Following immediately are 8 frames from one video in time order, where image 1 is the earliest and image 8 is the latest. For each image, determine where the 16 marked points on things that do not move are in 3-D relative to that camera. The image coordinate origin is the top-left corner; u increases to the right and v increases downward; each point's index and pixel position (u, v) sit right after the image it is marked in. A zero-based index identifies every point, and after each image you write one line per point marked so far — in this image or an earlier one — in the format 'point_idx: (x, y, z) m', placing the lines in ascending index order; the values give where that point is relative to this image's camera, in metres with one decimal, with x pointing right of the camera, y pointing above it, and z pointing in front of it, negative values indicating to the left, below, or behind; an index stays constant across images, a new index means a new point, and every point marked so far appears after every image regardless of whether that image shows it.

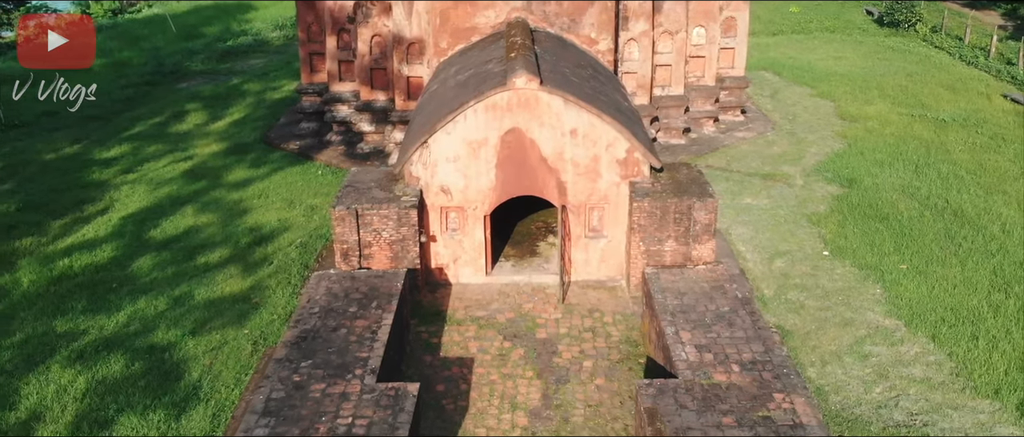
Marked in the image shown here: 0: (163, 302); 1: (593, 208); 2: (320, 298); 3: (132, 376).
0: (-2.5, -0.6, +5.5) m
1: (+0.6, +0.1, +5.3) m
2: (-1.2, -0.5, +4.7) m
3: (-2.3, -1.0, +4.7) m
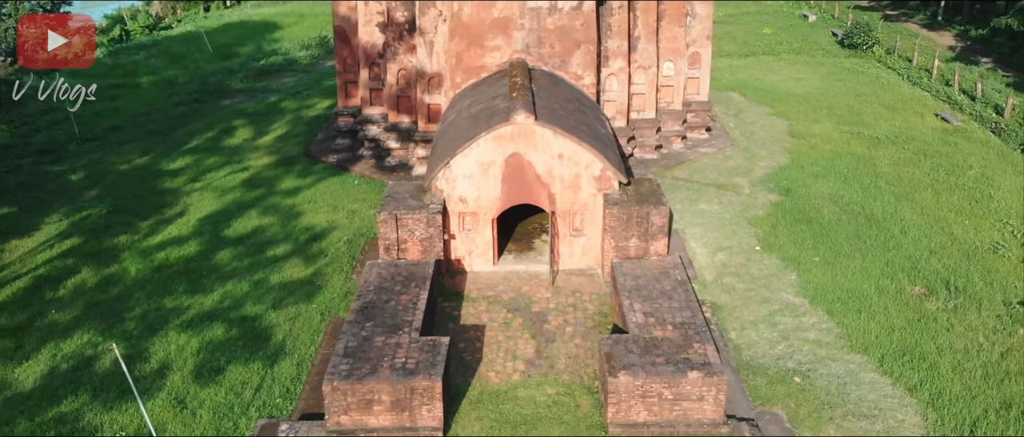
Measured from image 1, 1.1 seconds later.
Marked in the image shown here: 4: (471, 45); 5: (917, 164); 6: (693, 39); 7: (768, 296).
0: (-2.5, -0.6, +7.1) m
1: (+0.6, +0.1, +6.9) m
2: (-1.2, -0.5, +6.3) m
3: (-2.3, -1.0, +6.3) m
4: (-0.5, +2.0, +8.6) m
5: (+5.1, +0.7, +9.6) m
6: (+2.4, +2.4, +10.1) m
7: (+2.3, -0.7, +6.6) m
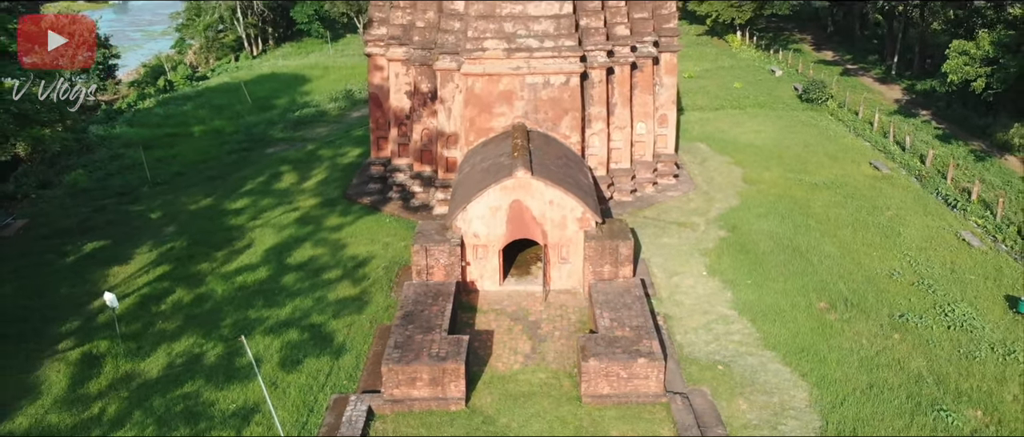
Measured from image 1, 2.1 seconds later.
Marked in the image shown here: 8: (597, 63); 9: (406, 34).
0: (-2.5, -1.0, +9.2) m
1: (+0.6, -0.3, +9.1) m
2: (-1.1, -0.9, +8.5) m
3: (-2.3, -1.4, +8.4) m
4: (-0.4, +1.5, +10.8) m
5: (+5.2, +0.2, +11.7) m
6: (+2.4, +1.9, +12.3) m
7: (+2.3, -1.0, +8.8) m
8: (+1.2, +2.3, +10.9) m
9: (-1.6, +2.9, +11.7) m
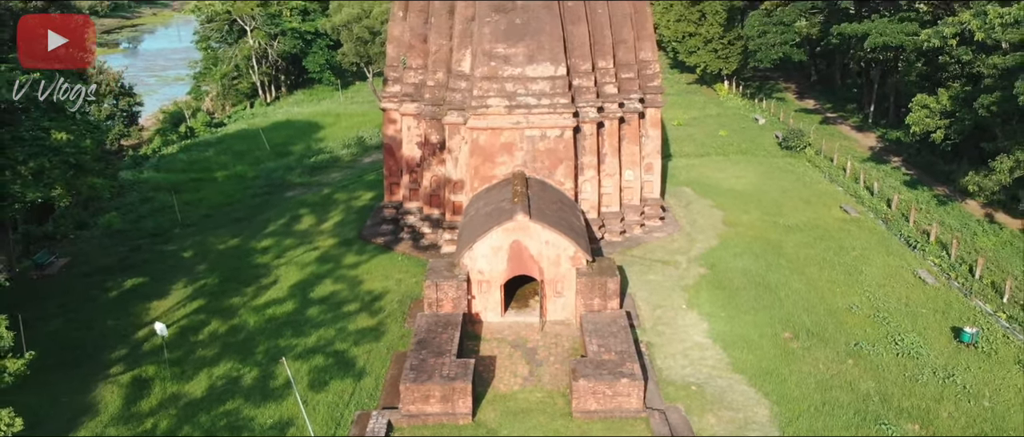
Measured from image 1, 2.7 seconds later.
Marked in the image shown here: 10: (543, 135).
0: (-2.5, -1.5, +10.4) m
1: (+0.6, -0.8, +10.2) m
2: (-1.1, -1.4, +9.6) m
3: (-2.3, -1.9, +9.5) m
4: (-0.4, +0.9, +12.1) m
5: (+5.2, -0.5, +12.9) m
6: (+2.4, +1.2, +13.6) m
7: (+2.3, -1.6, +9.9) m
8: (+1.2, +1.6, +12.2) m
9: (-1.6, +2.2, +13.1) m
10: (+0.5, +1.3, +12.0) m
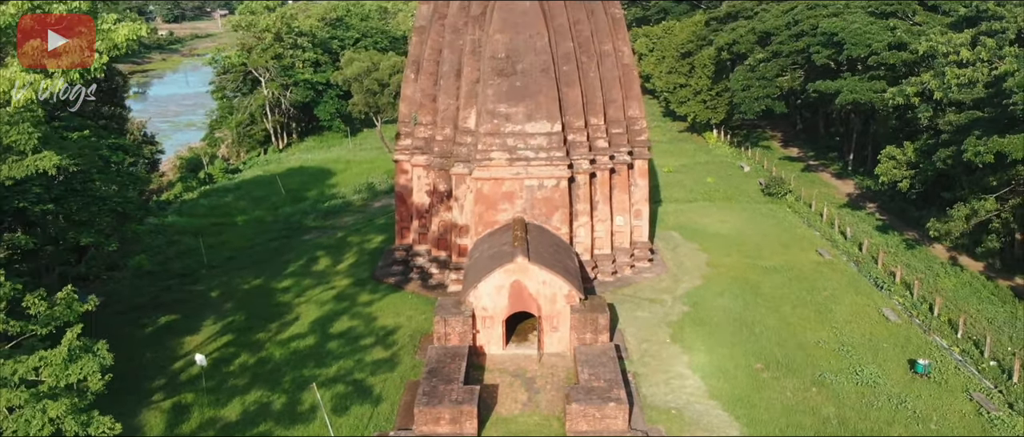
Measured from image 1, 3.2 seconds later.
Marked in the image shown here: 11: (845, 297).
0: (-2.5, -2.2, +11.5) m
1: (+0.6, -1.5, +11.4) m
2: (-1.1, -2.0, +10.8) m
3: (-2.3, -2.5, +10.7) m
4: (-0.4, +0.2, +13.3) m
5: (+5.2, -1.3, +14.1) m
6: (+2.5, +0.3, +14.9) m
7: (+2.3, -2.2, +11.0) m
8: (+1.3, +0.9, +13.5) m
9: (-1.6, +1.4, +14.4) m
10: (+0.5, +0.6, +13.3) m
11: (+6.1, -1.4, +13.7) m
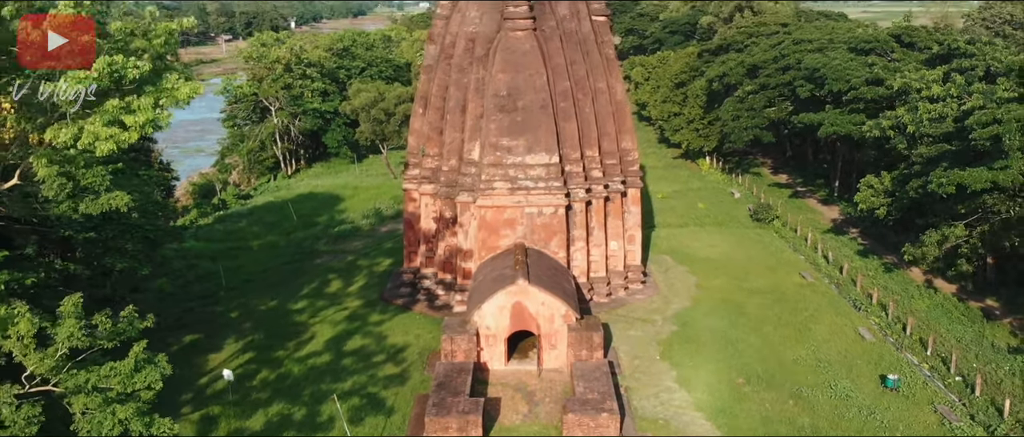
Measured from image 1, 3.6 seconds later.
0: (-2.4, -2.6, +12.5) m
1: (+0.7, -1.9, +12.4) m
2: (-1.1, -2.4, +11.7) m
3: (-2.3, -2.9, +11.6) m
4: (-0.4, -0.3, +14.3) m
5: (+5.2, -1.8, +15.1) m
6: (+2.5, -0.2, +15.9) m
7: (+2.3, -2.6, +12.0) m
8: (+1.3, +0.4, +14.5) m
9: (-1.6, +0.9, +15.4) m
10: (+0.5, +0.1, +14.3) m
11: (+6.1, -1.9, +14.7) m
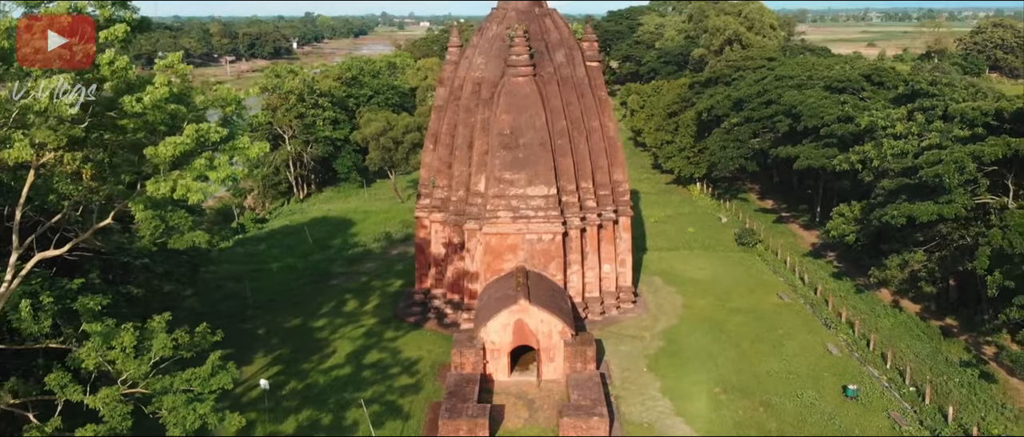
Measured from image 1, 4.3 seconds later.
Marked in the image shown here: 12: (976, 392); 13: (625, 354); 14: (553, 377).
0: (-2.4, -3.1, +14.0) m
1: (+0.7, -2.4, +13.9) m
2: (-1.1, -2.9, +13.2) m
3: (-2.2, -3.3, +13.1) m
4: (-0.3, -0.9, +15.9) m
5: (+5.2, -2.4, +16.6) m
6: (+2.5, -0.8, +17.5) m
7: (+2.4, -3.1, +13.5) m
8: (+1.3, -0.2, +16.1) m
9: (-1.6, +0.3, +17.0) m
10: (+0.6, -0.4, +15.9) m
11: (+6.1, -2.5, +16.2) m
12: (+8.4, -3.1, +13.7) m
13: (+2.3, -2.7, +15.0) m
14: (+0.7, -3.0, +14.0) m
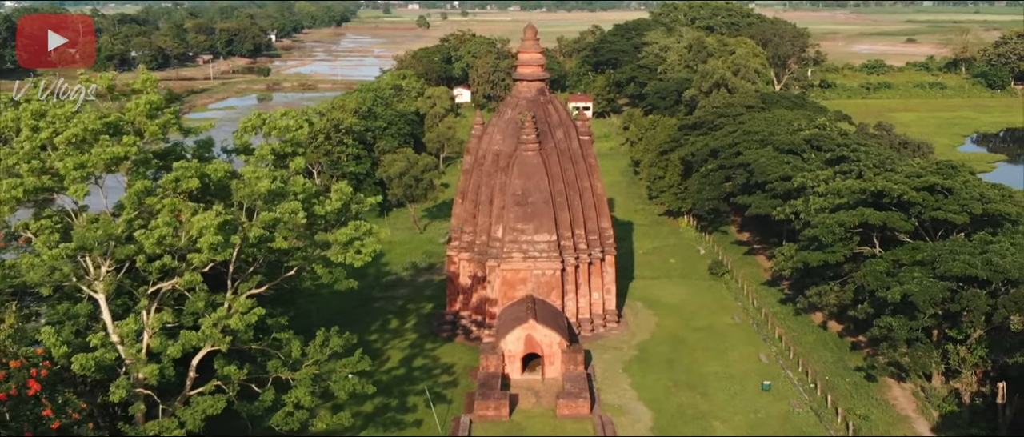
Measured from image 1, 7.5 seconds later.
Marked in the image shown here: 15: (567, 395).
0: (-2.1, -4.2, +19.3) m
1: (+1.0, -3.5, +19.3) m
2: (-0.8, -3.9, +18.6) m
3: (-1.9, -4.4, +18.4) m
4: (0.0, -2.0, +21.3) m
5: (+5.6, -3.5, +21.9) m
6: (+2.8, -2.0, +22.8) m
7: (+2.6, -4.2, +18.8) m
8: (+1.6, -1.3, +21.5) m
9: (-1.2, -0.9, +22.5) m
10: (+0.9, -1.6, +21.3) m
11: (+6.4, -3.7, +21.5) m
12: (+8.7, -4.2, +18.9) m
13: (+2.6, -3.8, +20.3) m
14: (+1.0, -4.1, +19.3) m
15: (+1.2, -4.1, +17.3) m
